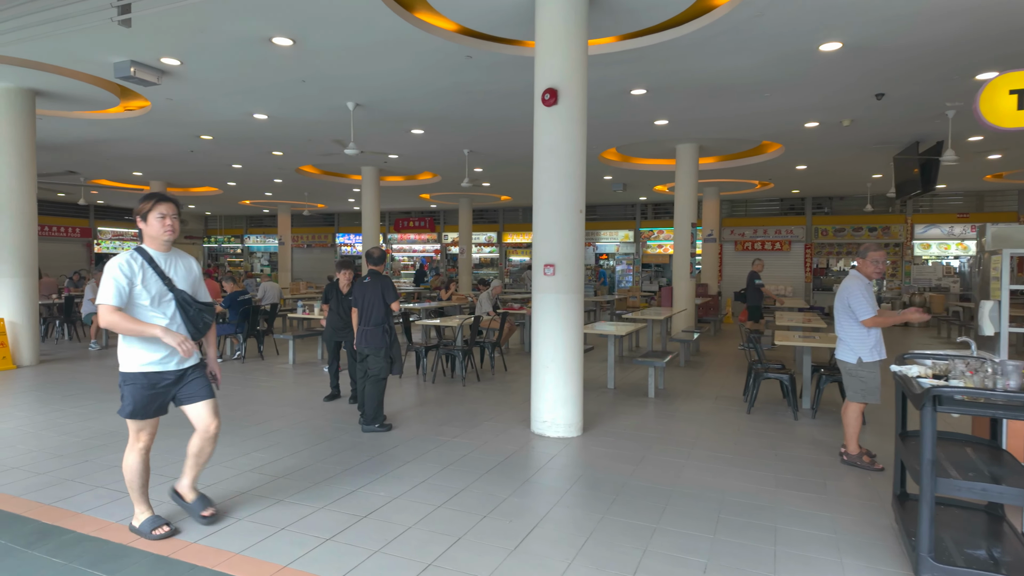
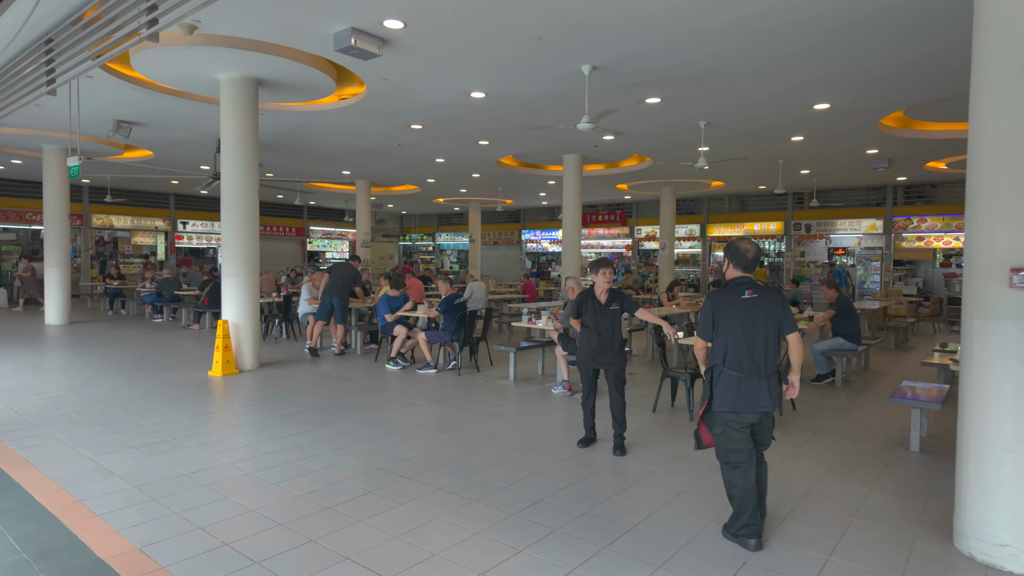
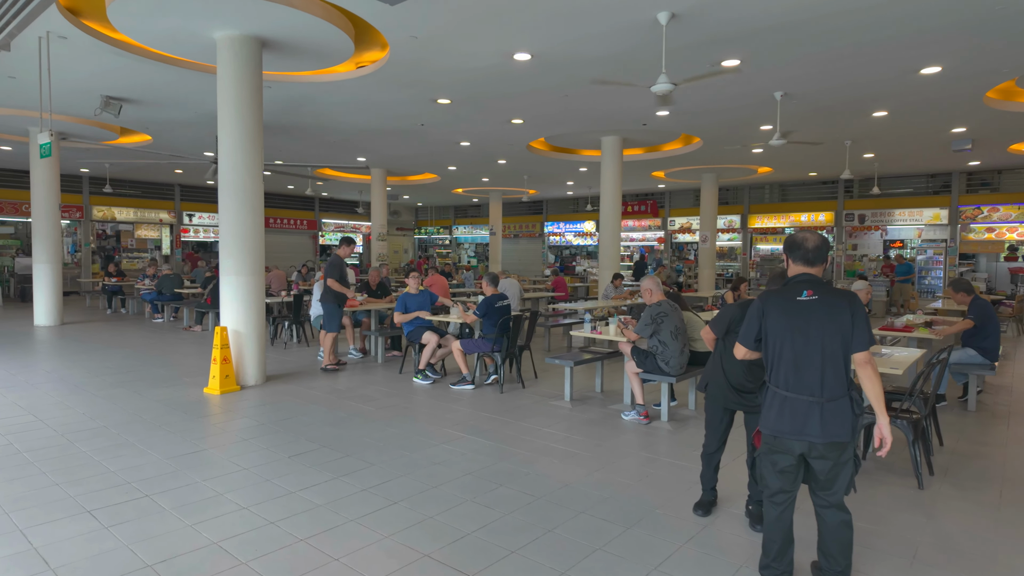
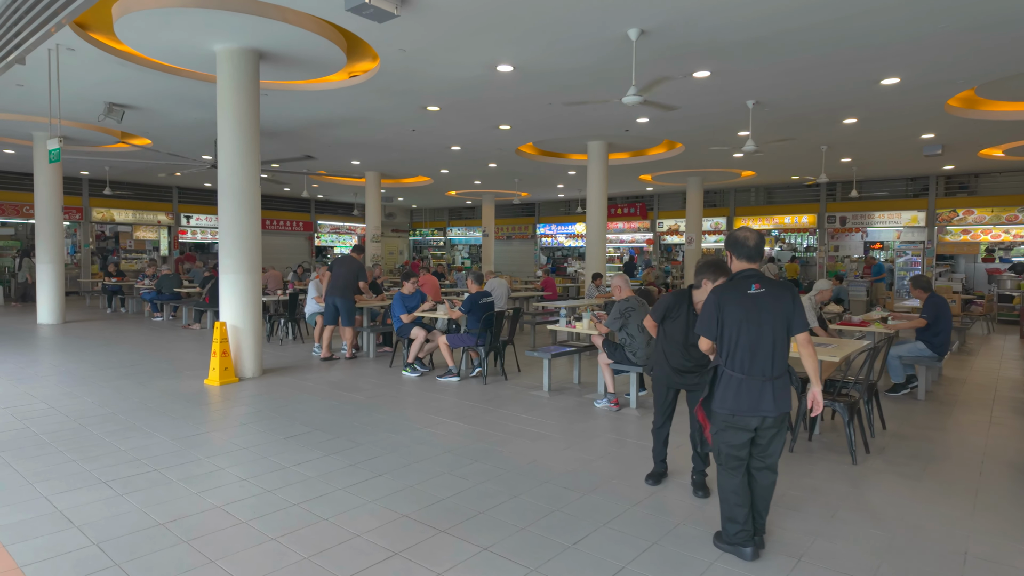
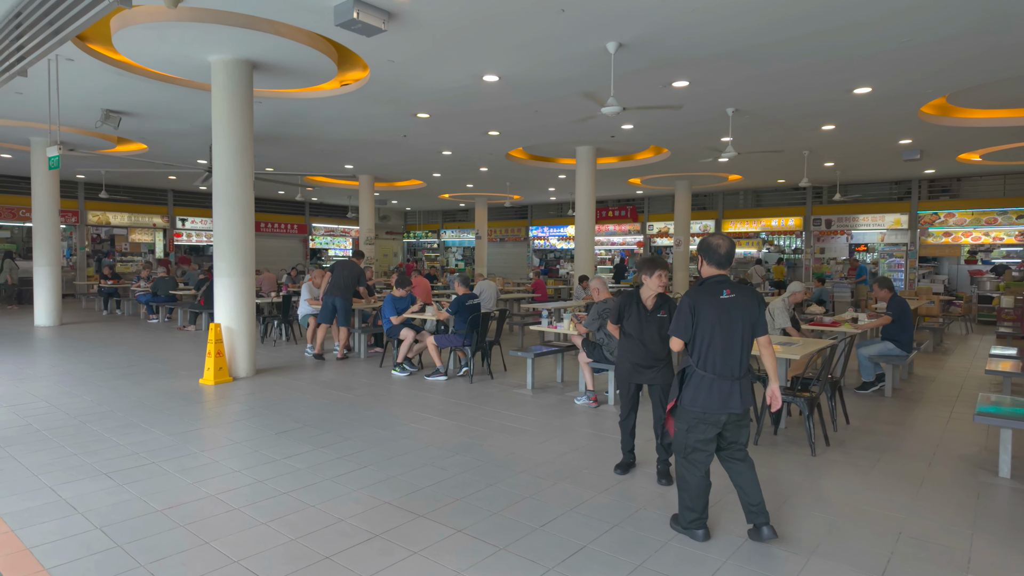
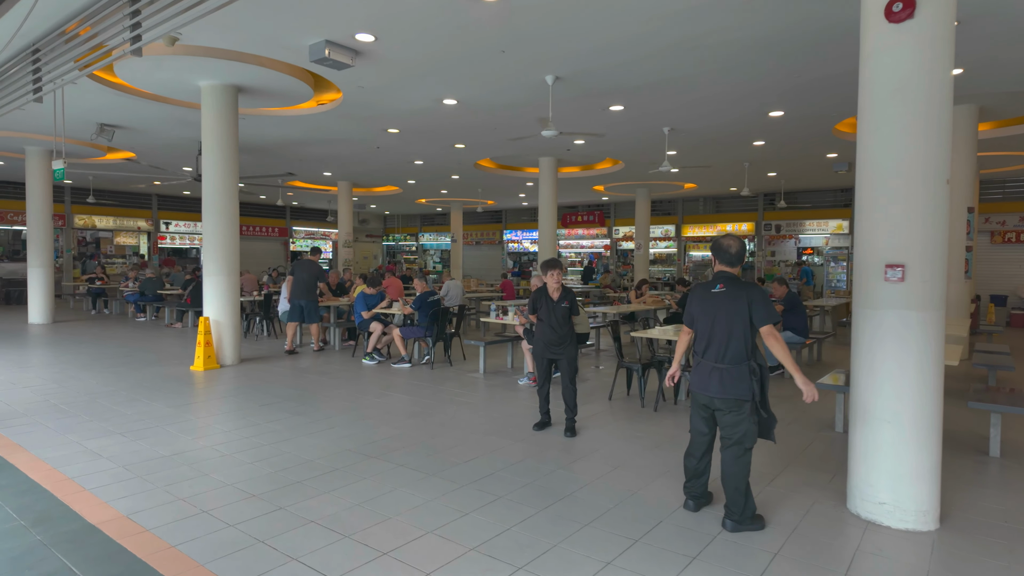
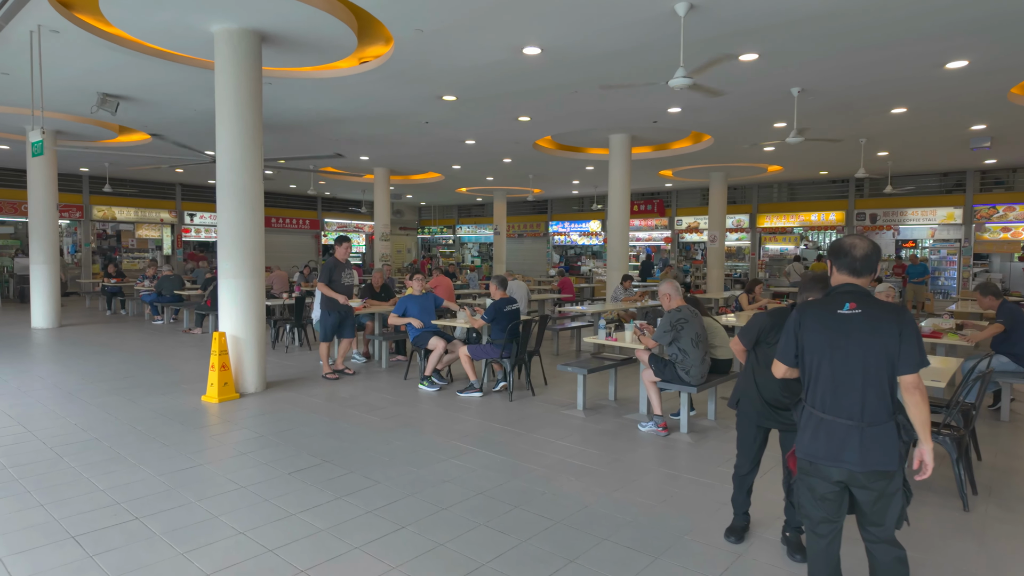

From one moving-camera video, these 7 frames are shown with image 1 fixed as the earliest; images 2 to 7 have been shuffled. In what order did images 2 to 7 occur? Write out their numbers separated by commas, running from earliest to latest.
6, 2, 5, 4, 3, 7
